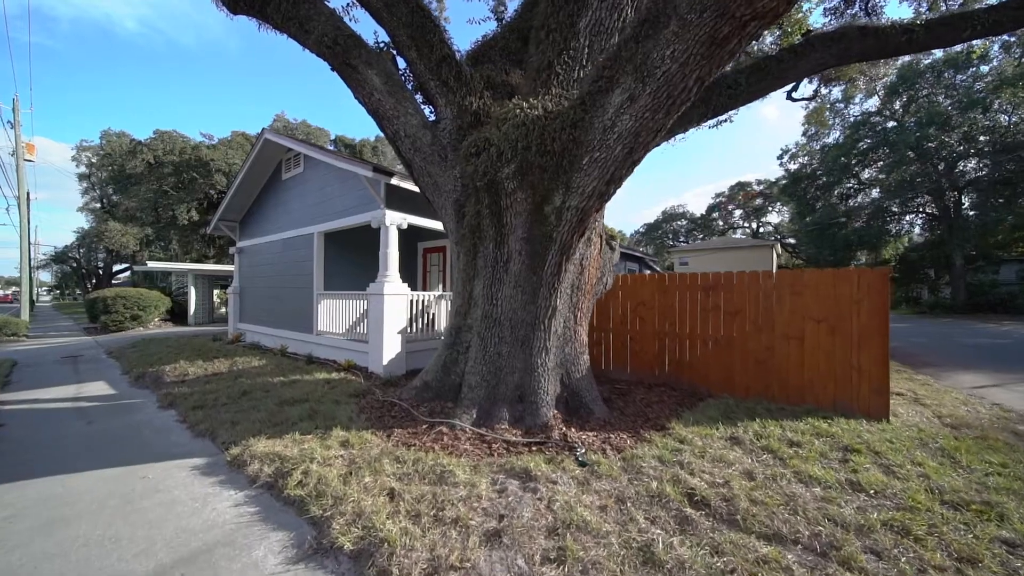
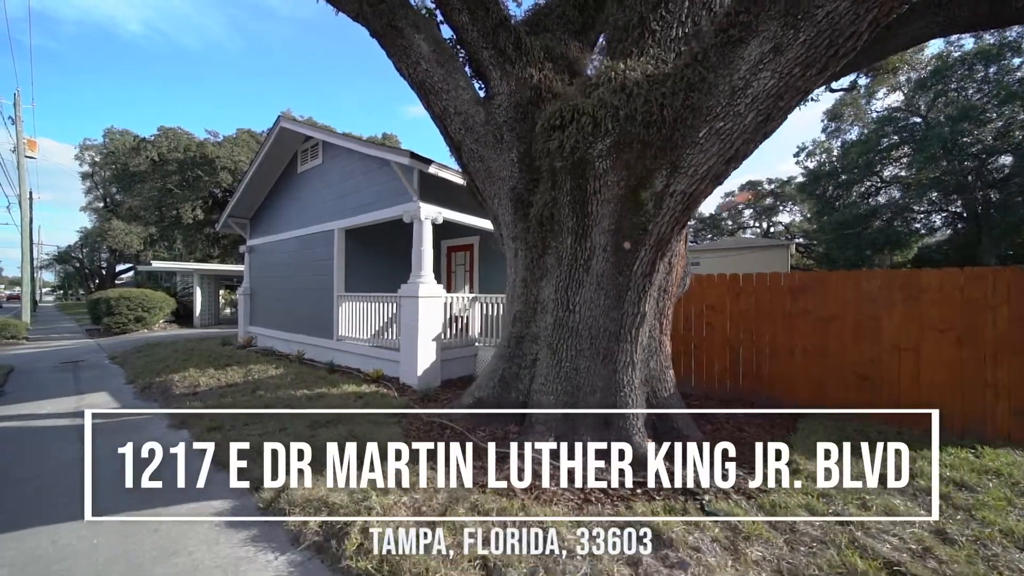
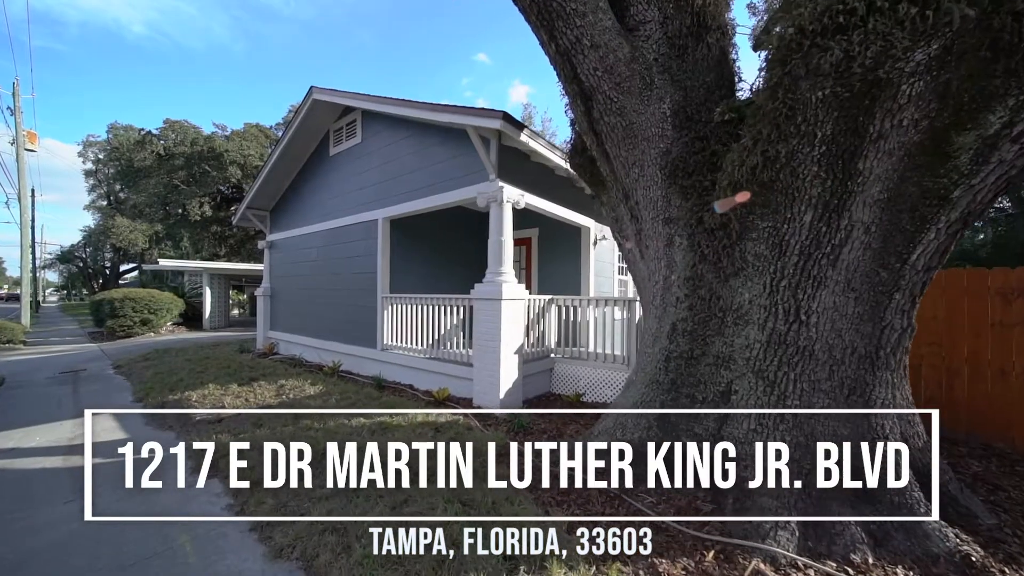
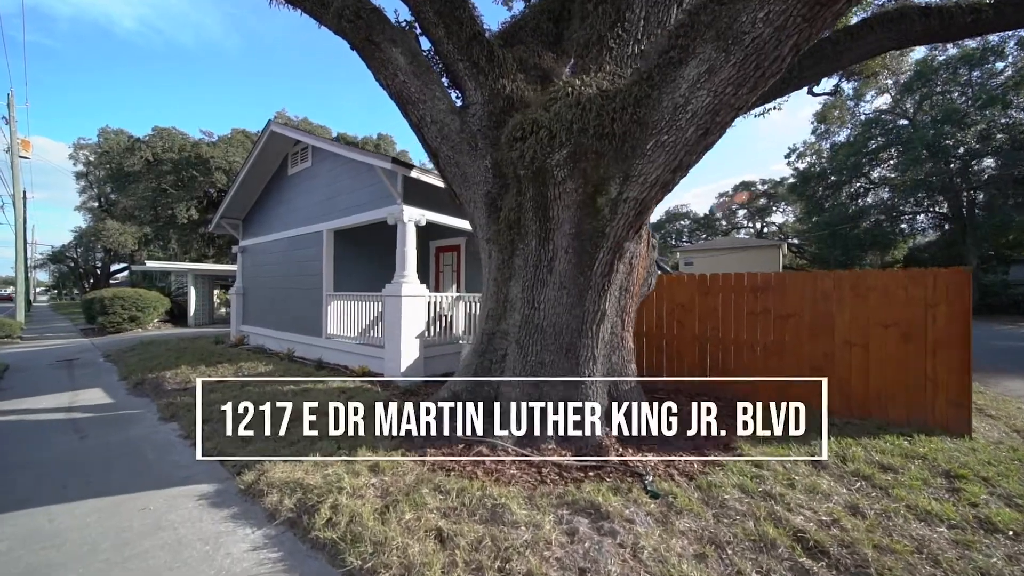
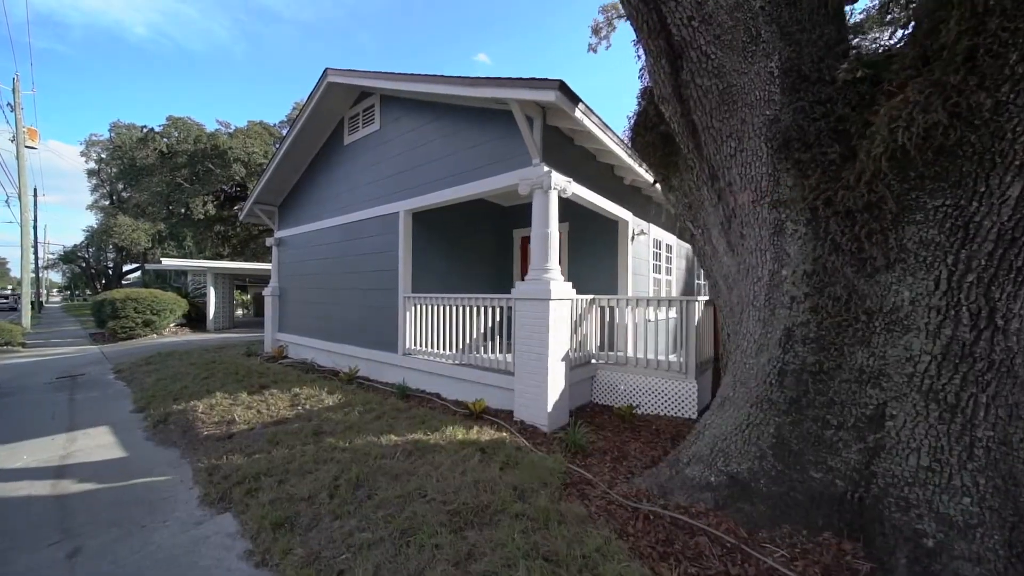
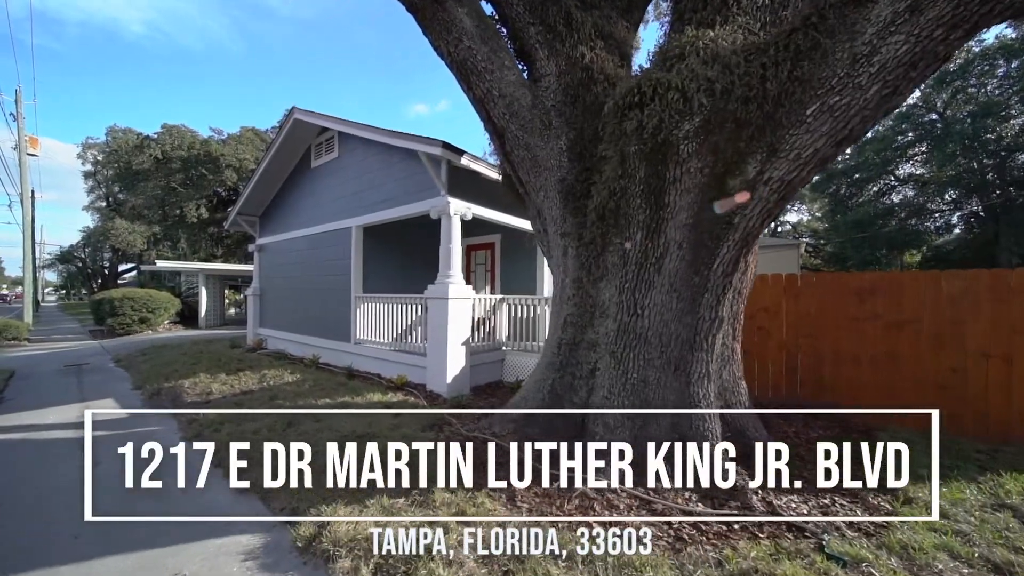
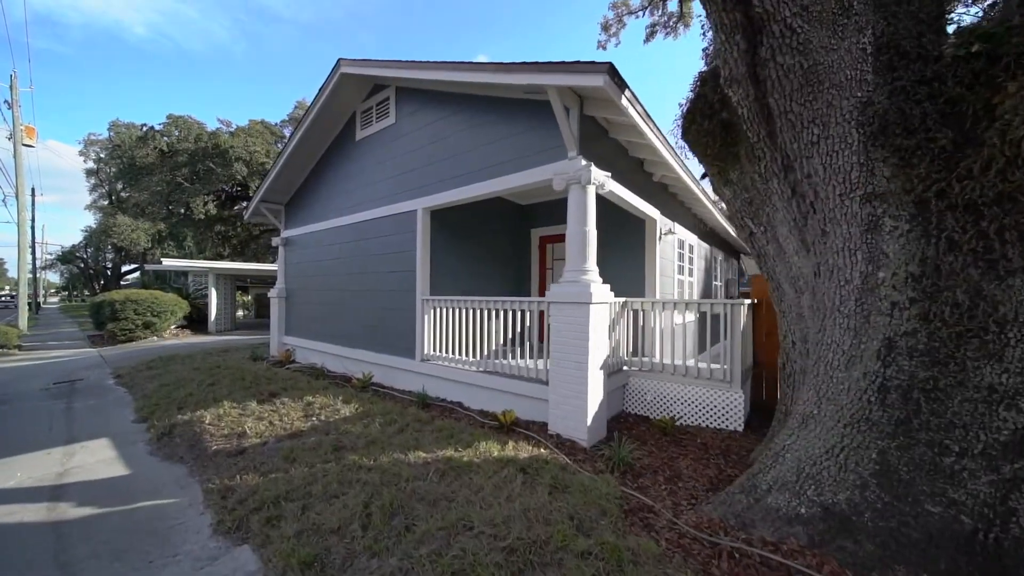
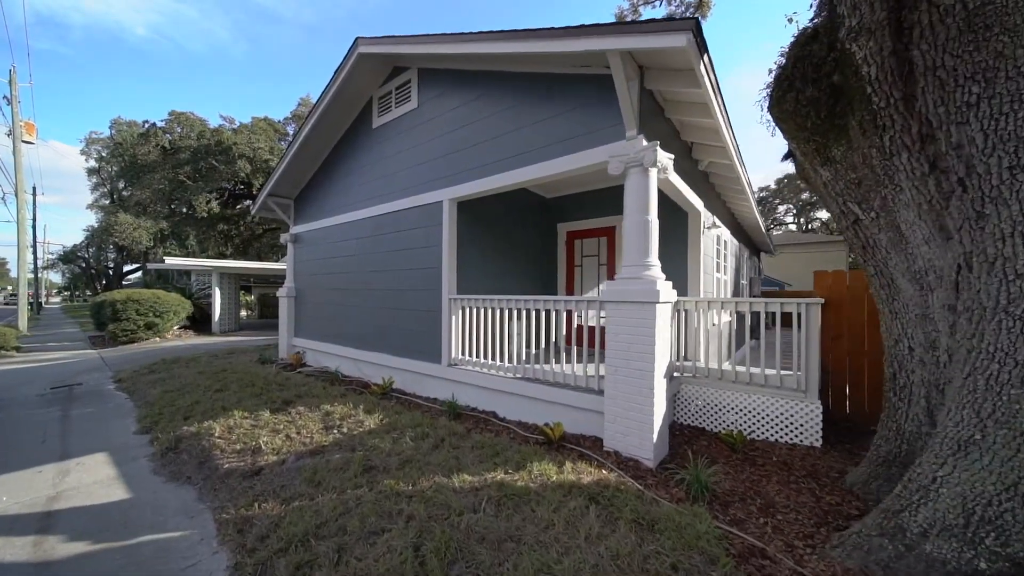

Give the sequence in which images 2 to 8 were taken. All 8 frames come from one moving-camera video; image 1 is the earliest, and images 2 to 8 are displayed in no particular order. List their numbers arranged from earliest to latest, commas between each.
4, 2, 6, 3, 5, 7, 8
